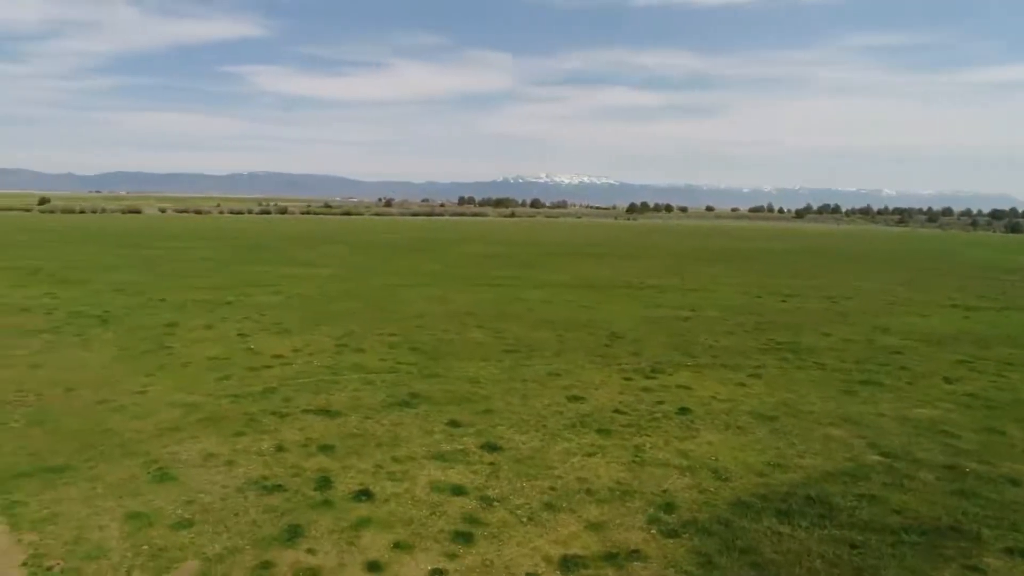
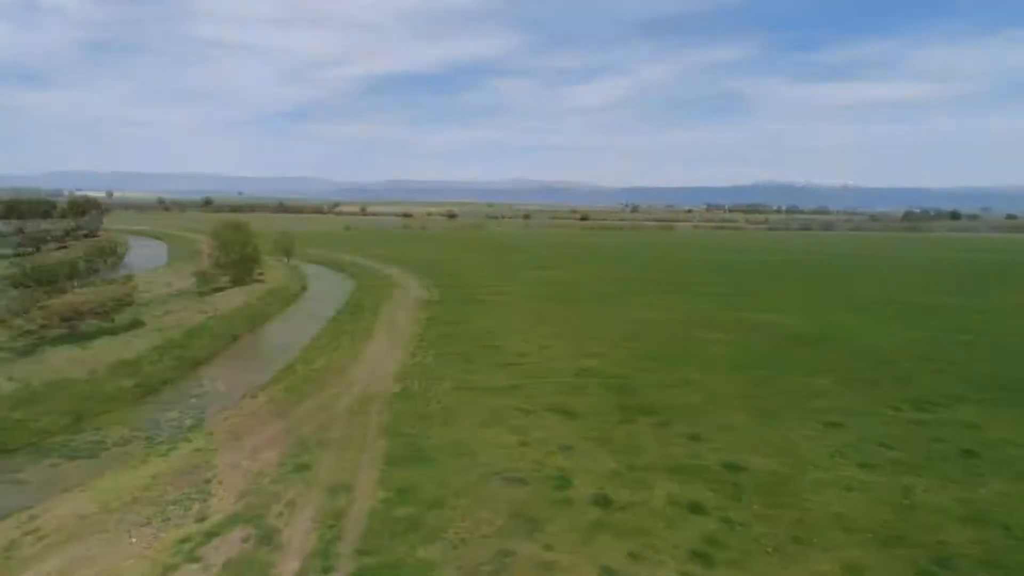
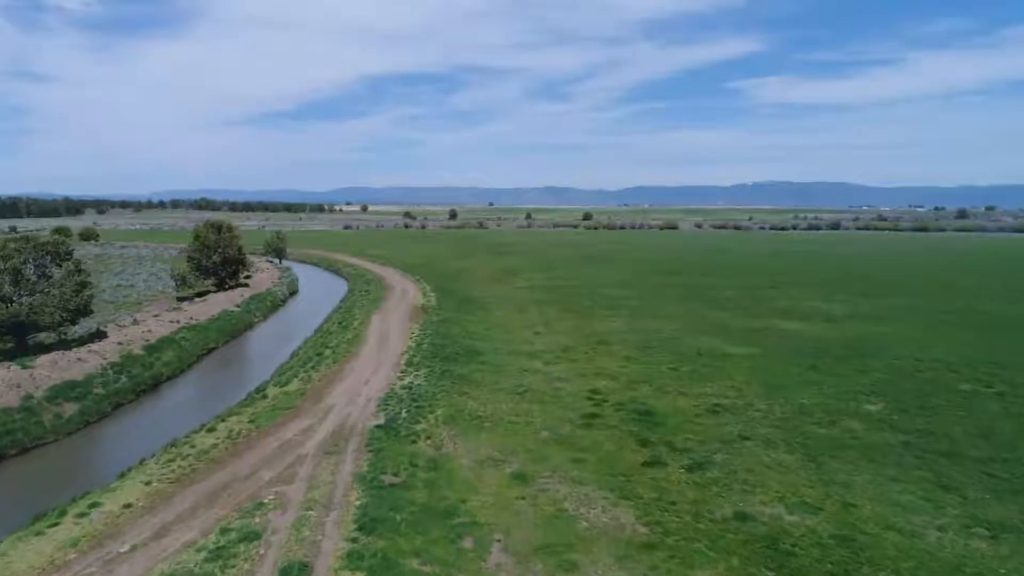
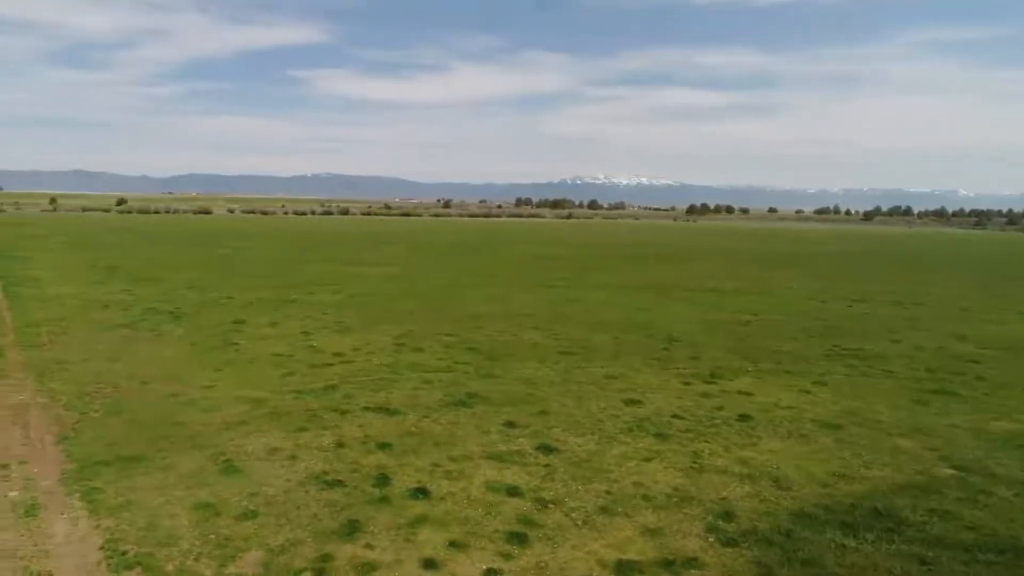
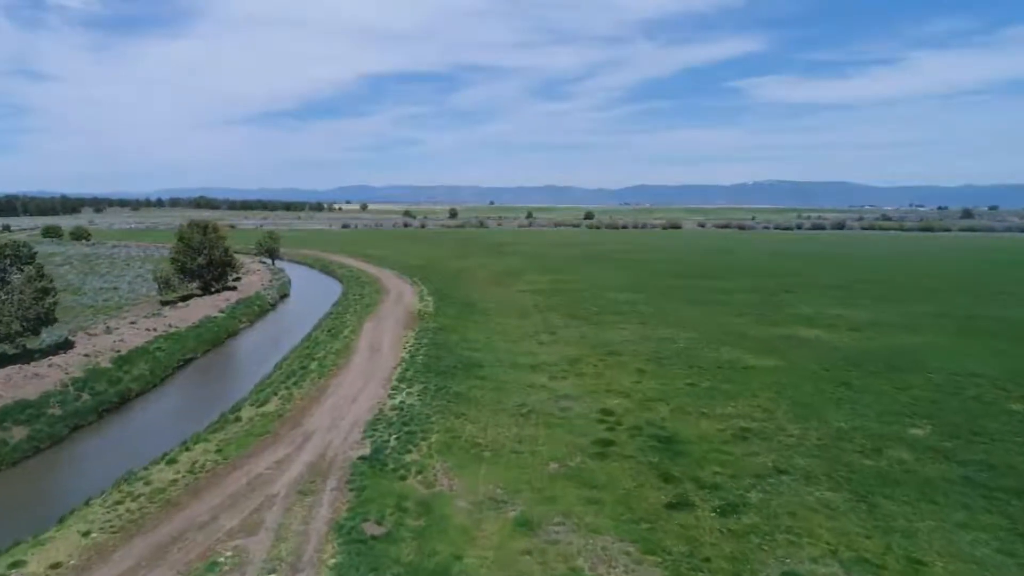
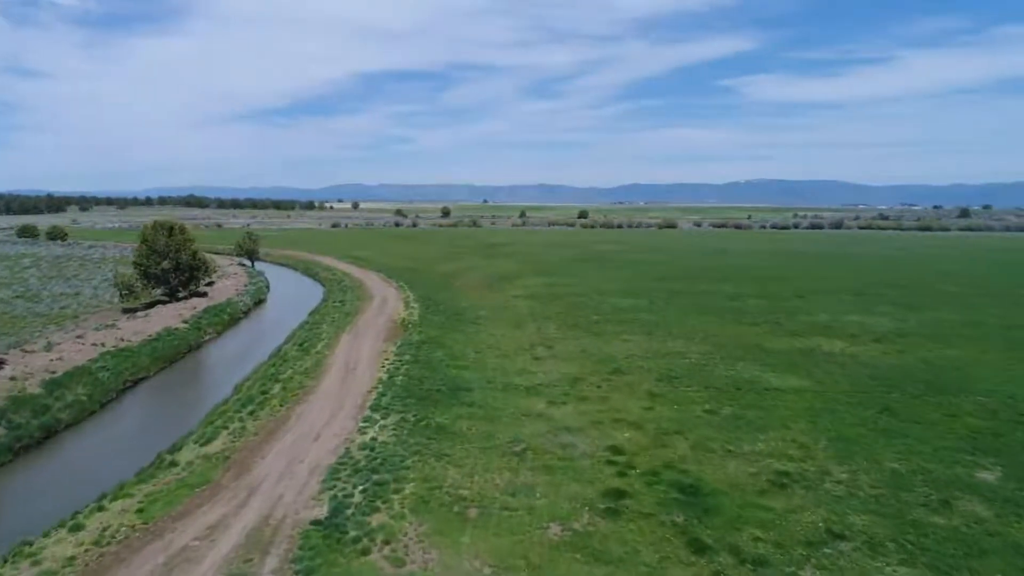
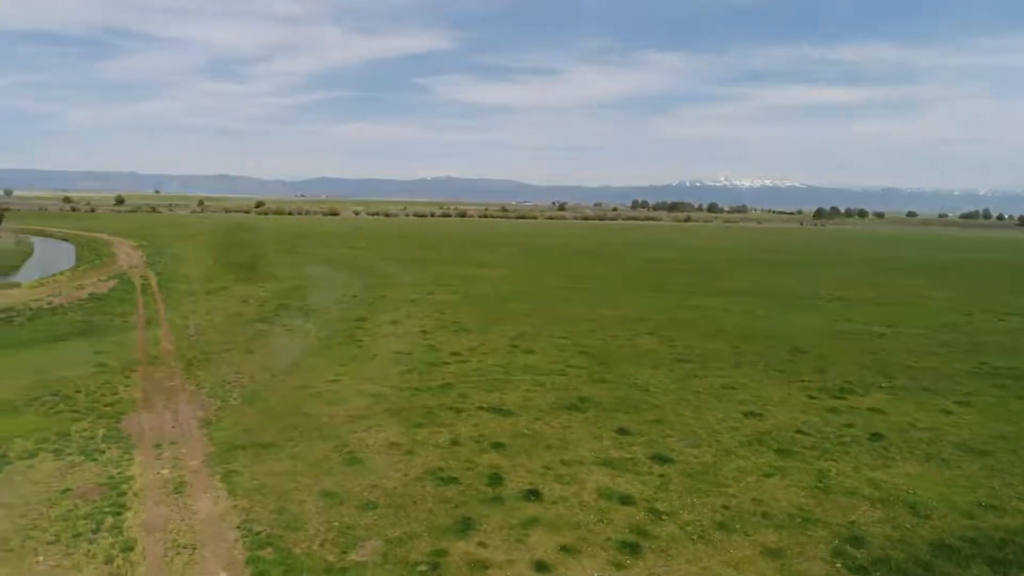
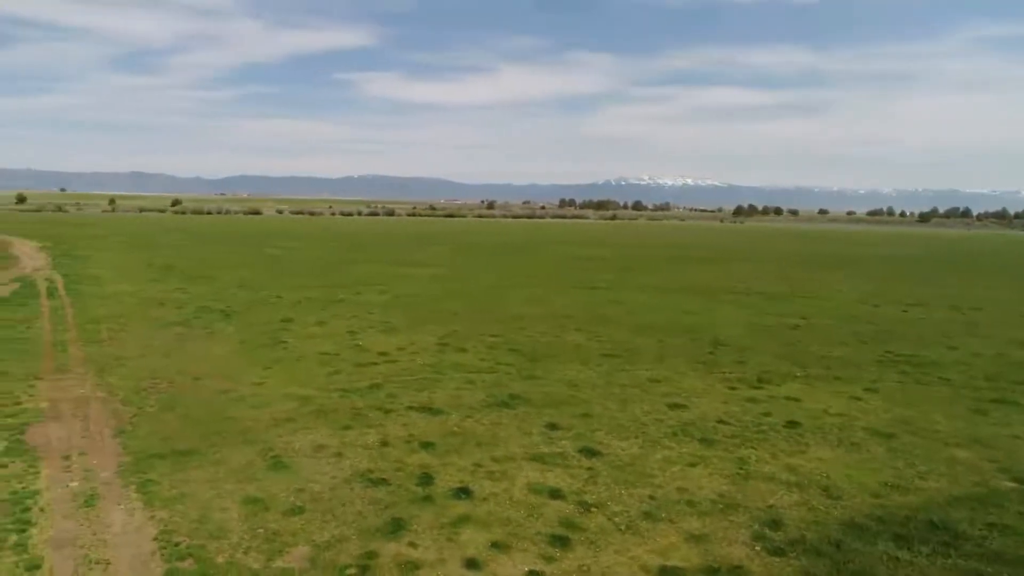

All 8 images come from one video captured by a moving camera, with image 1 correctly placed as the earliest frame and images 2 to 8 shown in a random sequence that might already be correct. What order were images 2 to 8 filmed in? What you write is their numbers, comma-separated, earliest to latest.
4, 8, 7, 2, 3, 5, 6
